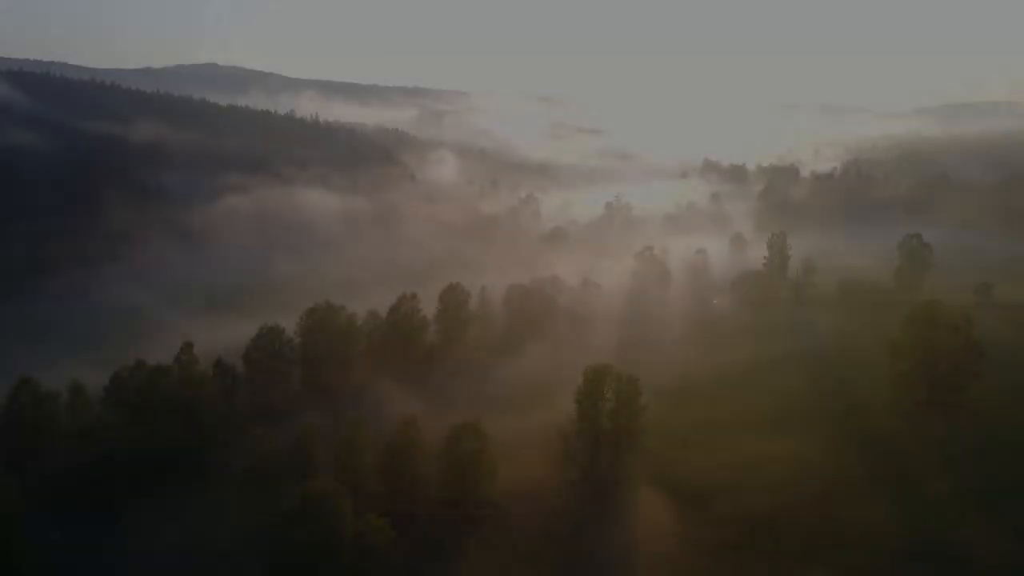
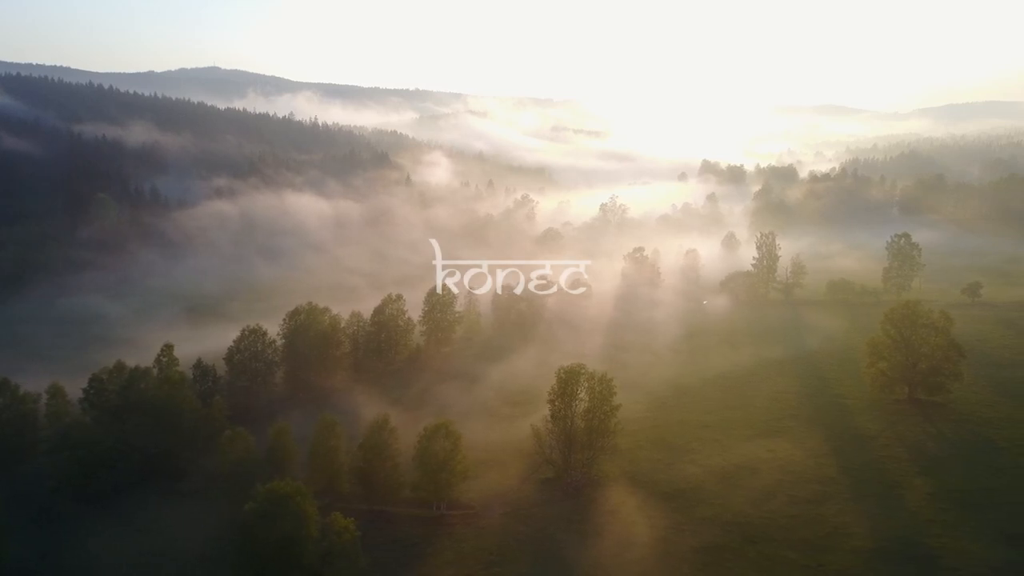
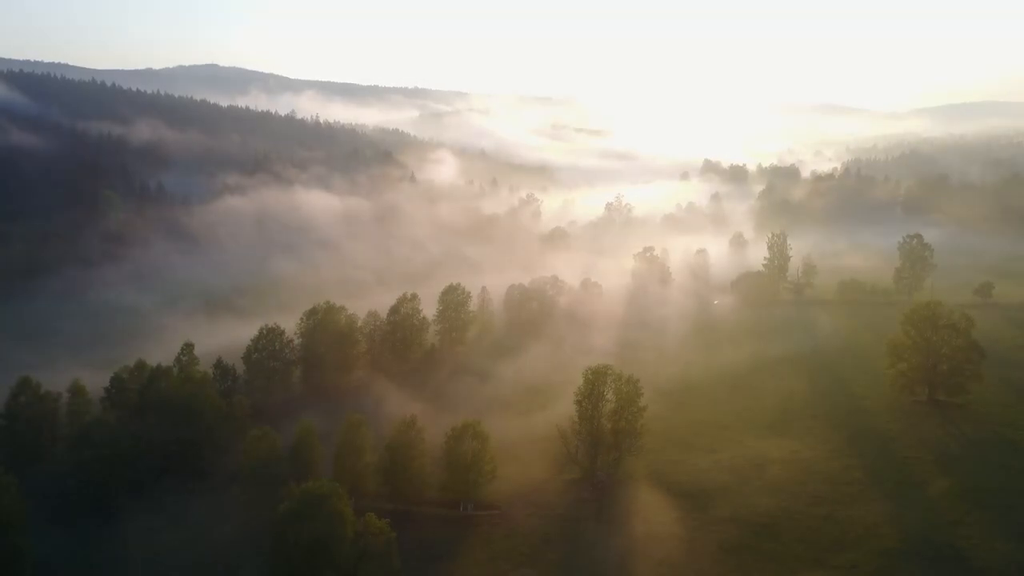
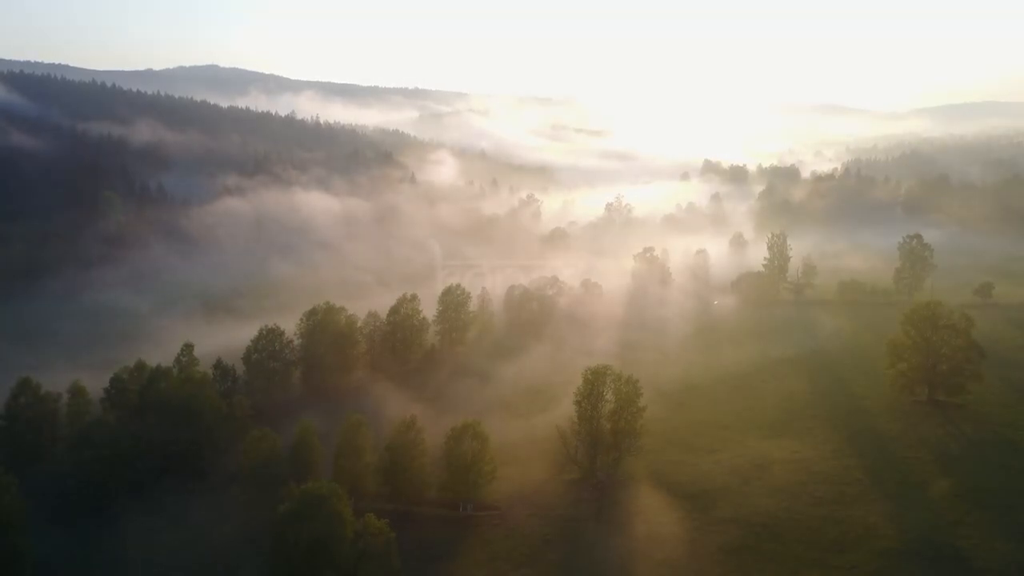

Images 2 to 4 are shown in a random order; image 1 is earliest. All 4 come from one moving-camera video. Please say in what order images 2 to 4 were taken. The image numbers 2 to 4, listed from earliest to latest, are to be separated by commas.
3, 4, 2
